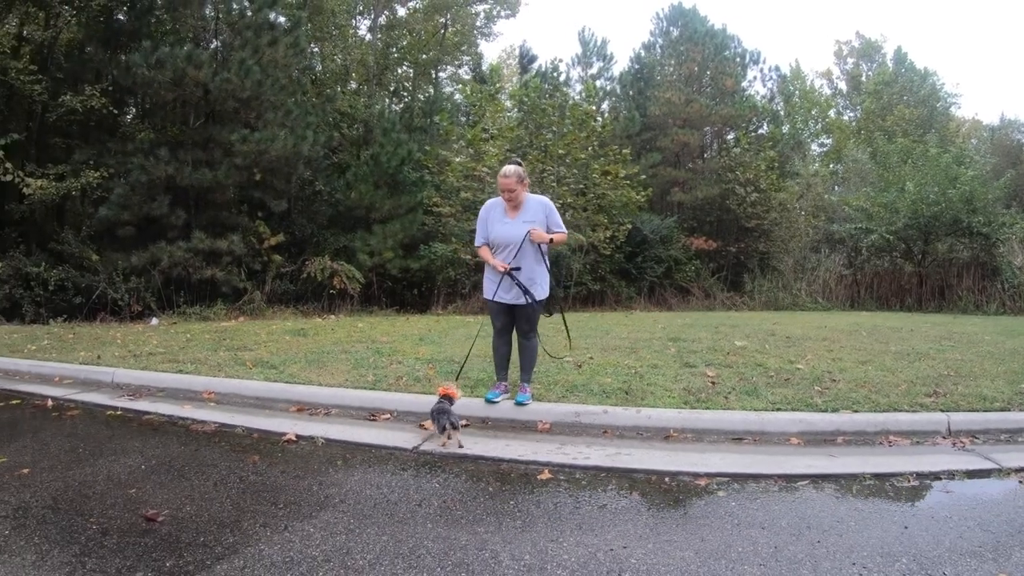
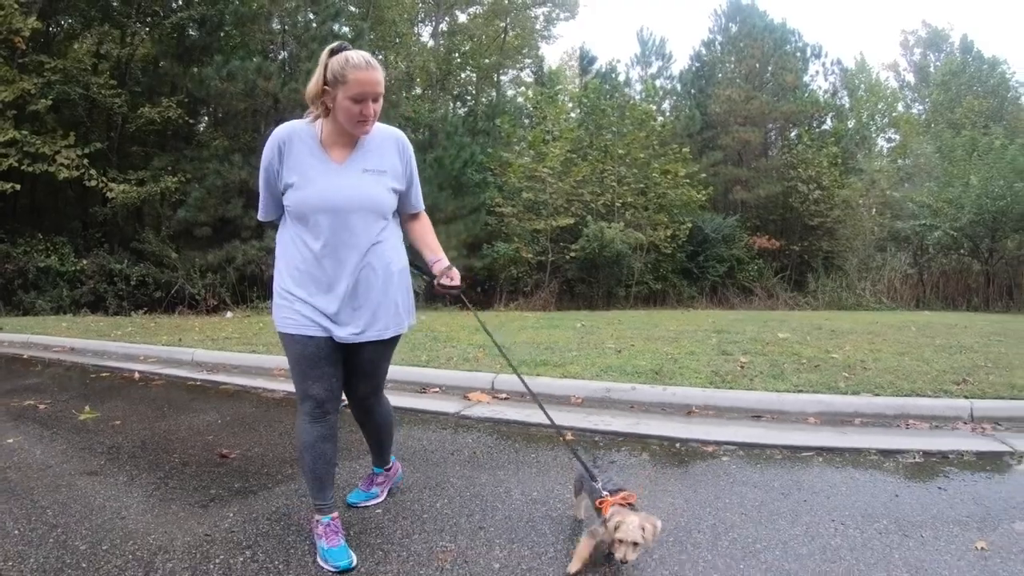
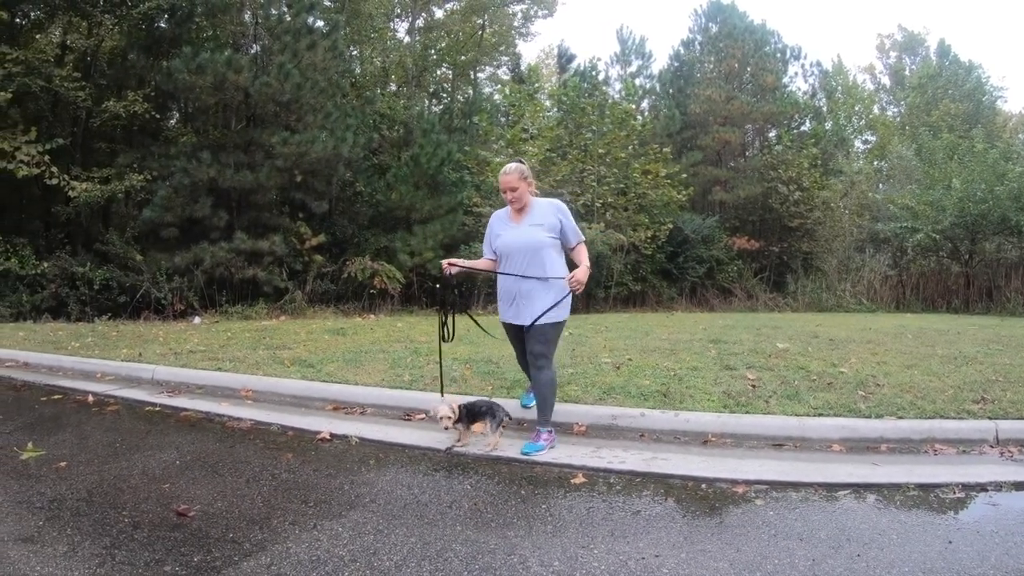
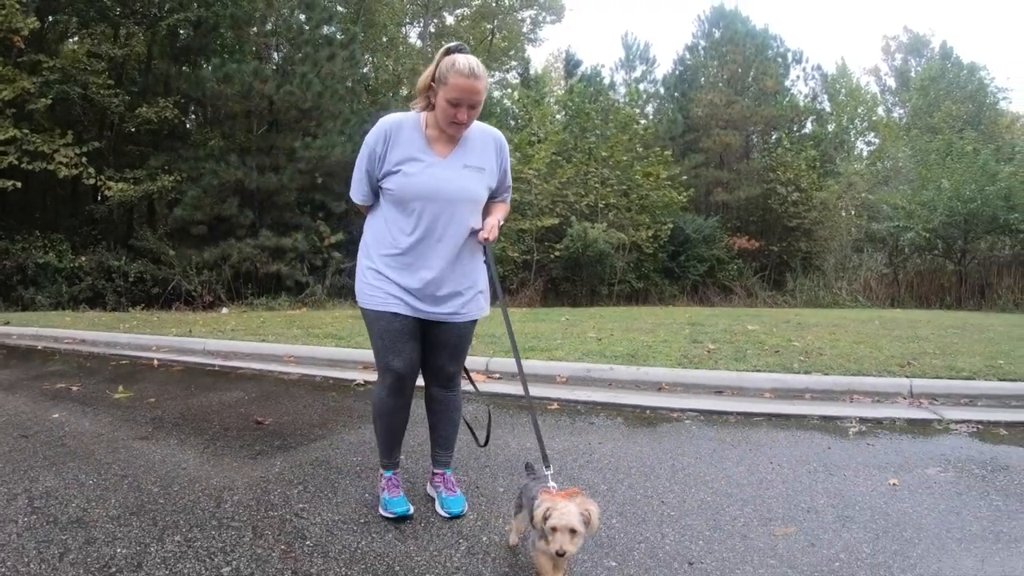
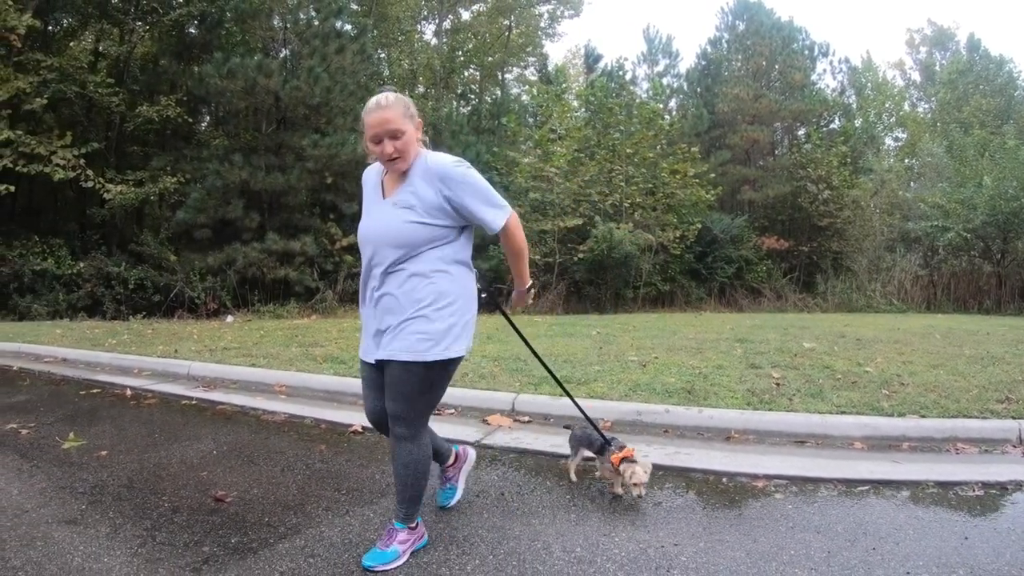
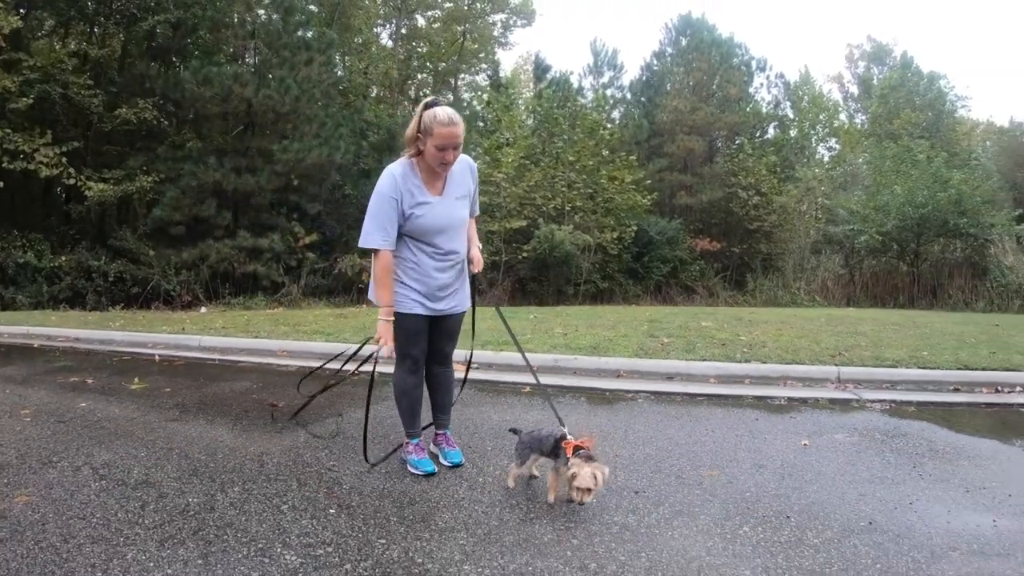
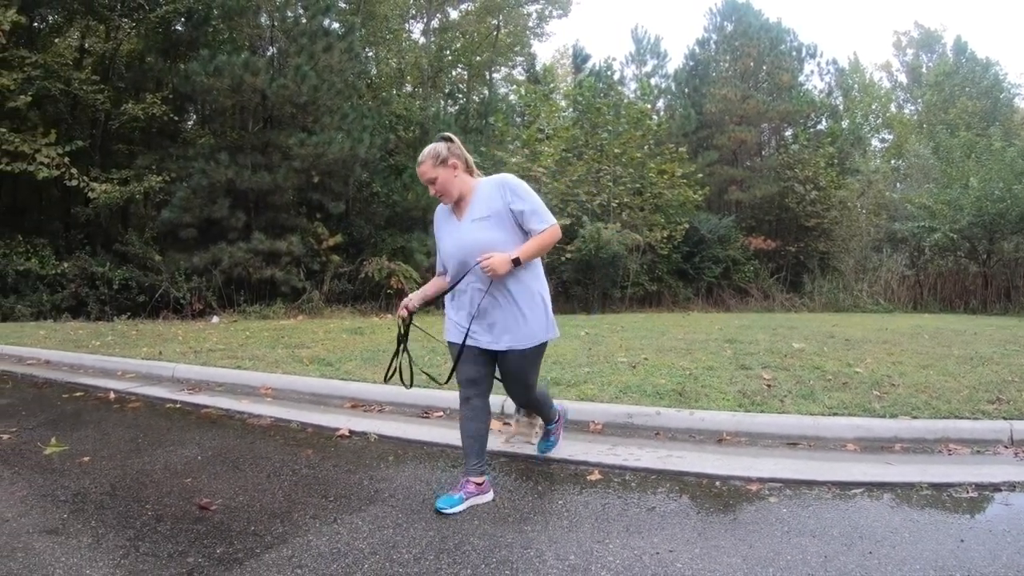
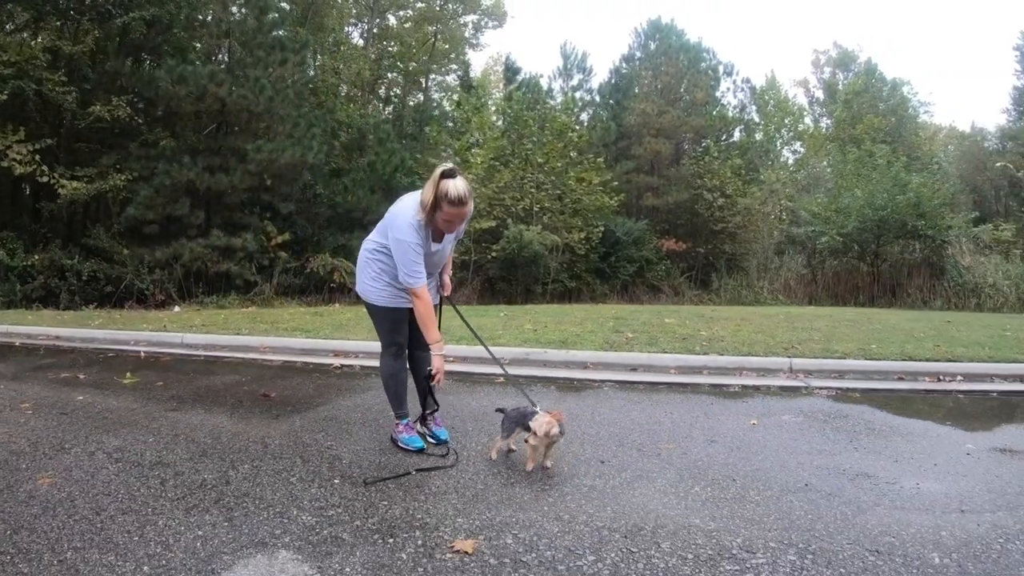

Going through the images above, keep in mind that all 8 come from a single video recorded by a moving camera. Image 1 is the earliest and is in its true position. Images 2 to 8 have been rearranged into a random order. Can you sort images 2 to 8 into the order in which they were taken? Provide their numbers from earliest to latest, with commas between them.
3, 7, 5, 2, 4, 6, 8
